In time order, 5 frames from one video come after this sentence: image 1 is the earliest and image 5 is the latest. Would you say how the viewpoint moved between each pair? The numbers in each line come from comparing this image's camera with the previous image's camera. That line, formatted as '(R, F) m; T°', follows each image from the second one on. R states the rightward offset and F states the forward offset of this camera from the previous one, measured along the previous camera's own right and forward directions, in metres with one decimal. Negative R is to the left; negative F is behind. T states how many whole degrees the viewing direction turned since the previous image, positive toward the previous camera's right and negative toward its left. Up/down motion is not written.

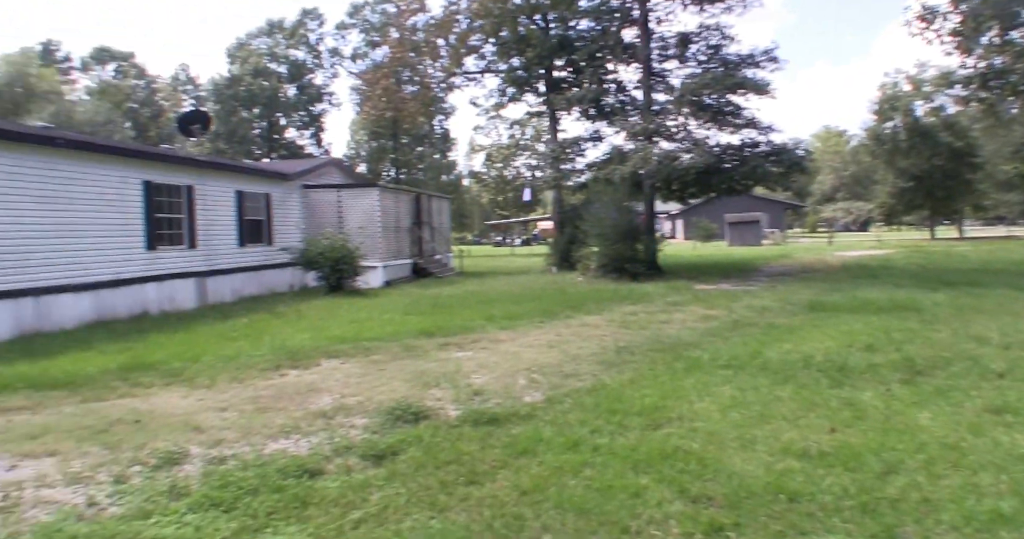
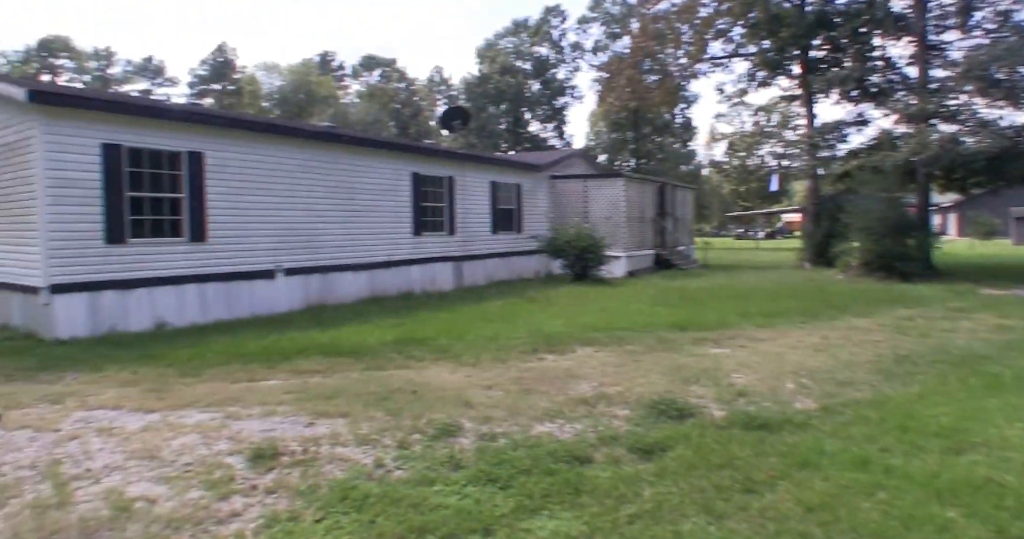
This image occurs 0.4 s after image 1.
(-0.7, +0.9) m; -21°
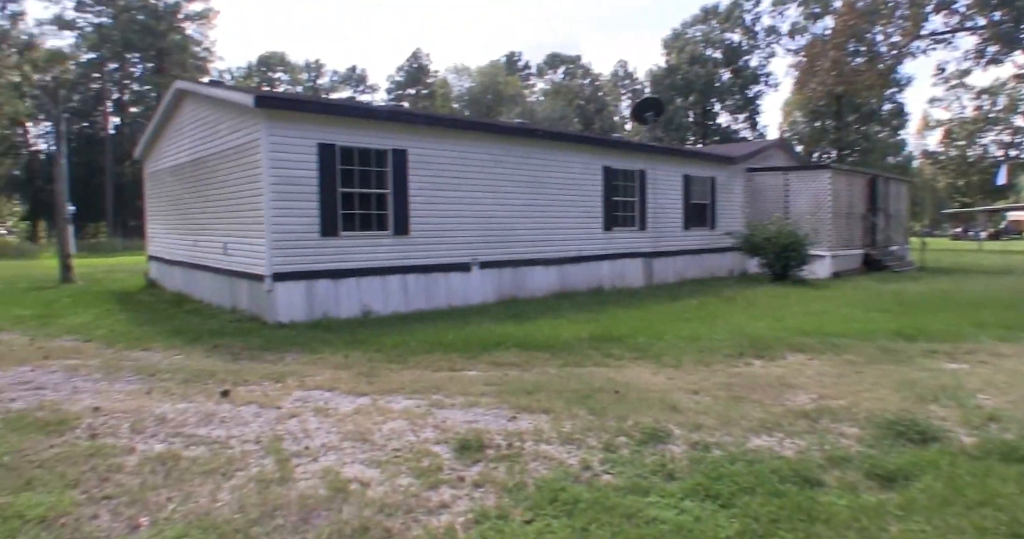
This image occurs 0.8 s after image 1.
(-0.4, +0.5) m; -16°
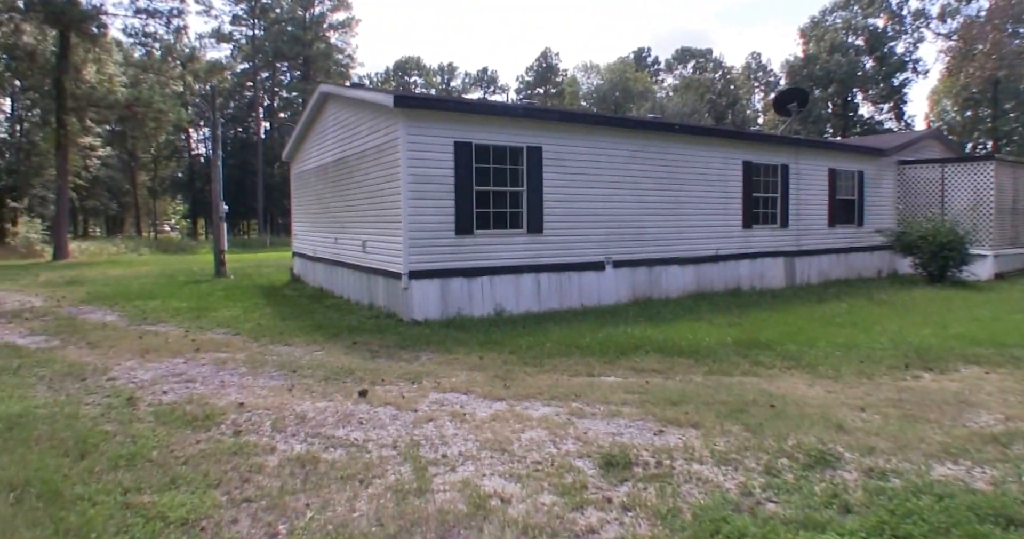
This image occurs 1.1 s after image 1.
(-0.2, +0.4) m; -11°
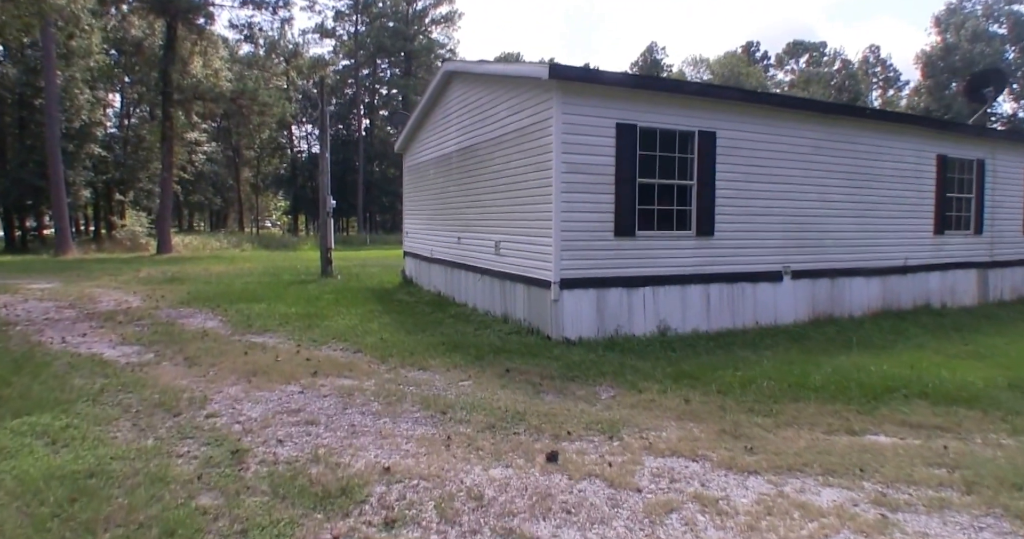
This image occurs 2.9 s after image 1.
(-1.0, +1.5) m; -7°
